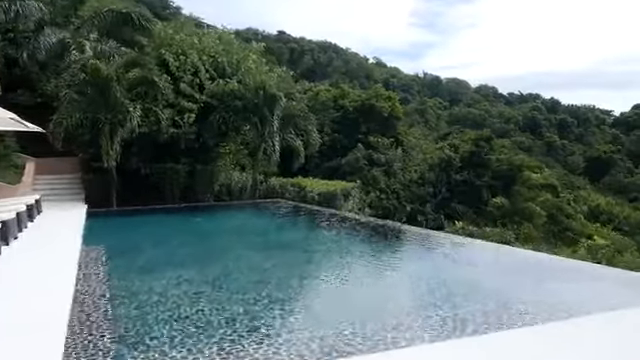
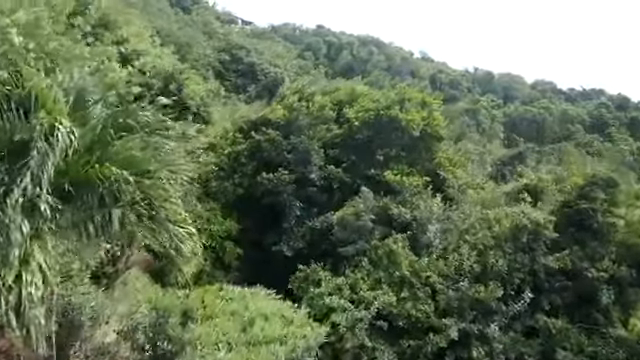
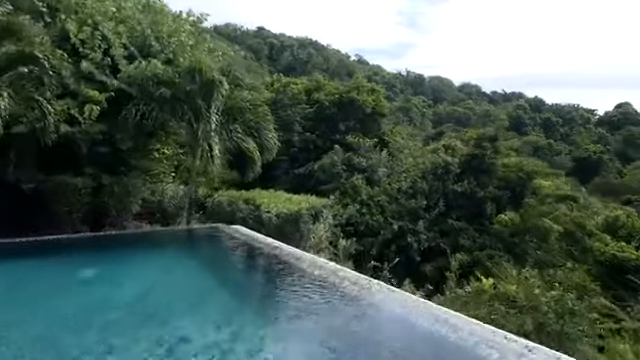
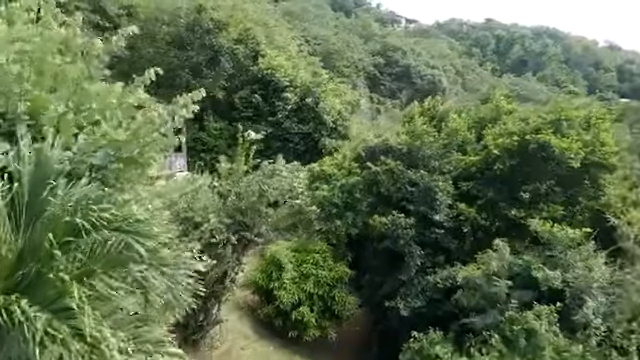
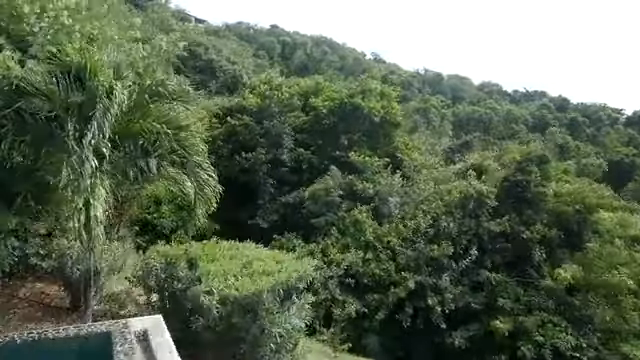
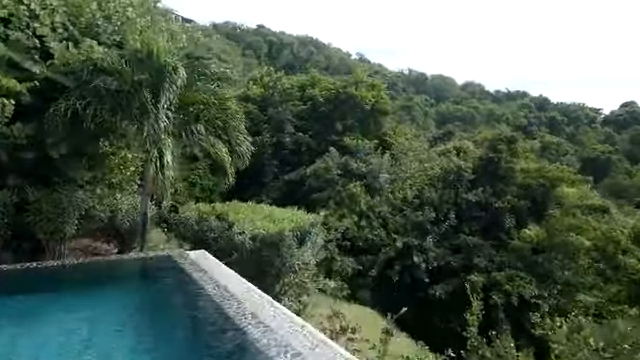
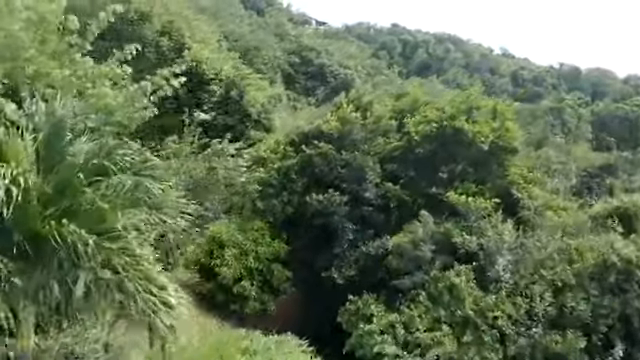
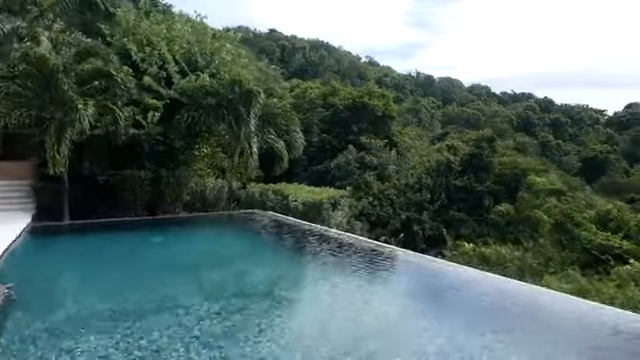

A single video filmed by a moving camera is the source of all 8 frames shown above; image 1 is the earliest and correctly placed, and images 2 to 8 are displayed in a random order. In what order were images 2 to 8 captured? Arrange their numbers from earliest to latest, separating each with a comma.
8, 3, 6, 5, 2, 7, 4
